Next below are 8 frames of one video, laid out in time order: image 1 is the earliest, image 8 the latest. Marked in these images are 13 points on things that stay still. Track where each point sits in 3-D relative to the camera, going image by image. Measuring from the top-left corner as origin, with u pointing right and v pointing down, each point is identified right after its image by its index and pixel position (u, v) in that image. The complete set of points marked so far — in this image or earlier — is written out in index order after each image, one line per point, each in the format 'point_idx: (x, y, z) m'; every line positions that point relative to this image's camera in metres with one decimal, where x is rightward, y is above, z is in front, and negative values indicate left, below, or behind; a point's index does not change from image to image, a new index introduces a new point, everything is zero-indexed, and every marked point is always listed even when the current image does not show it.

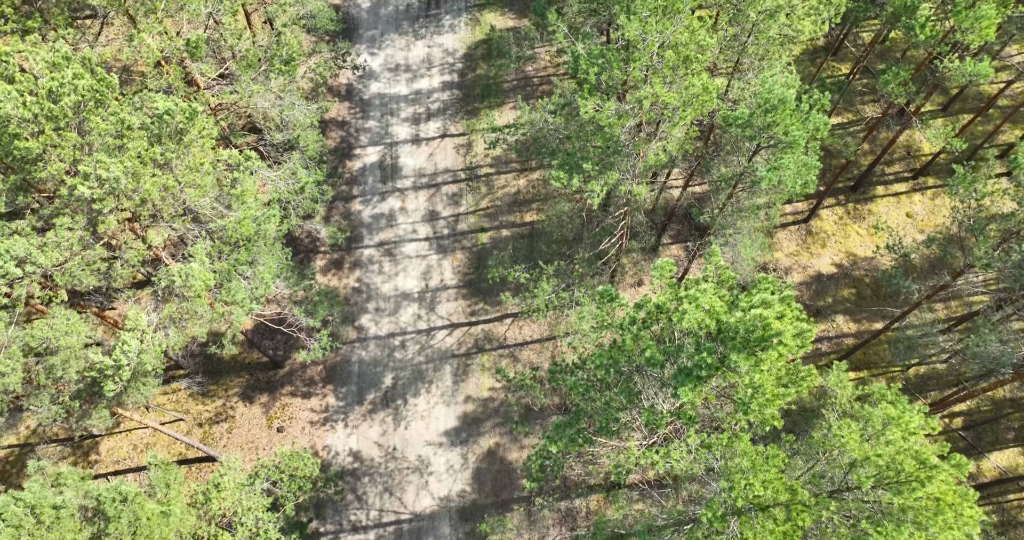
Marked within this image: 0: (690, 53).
0: (+3.1, +3.7, +12.3) m
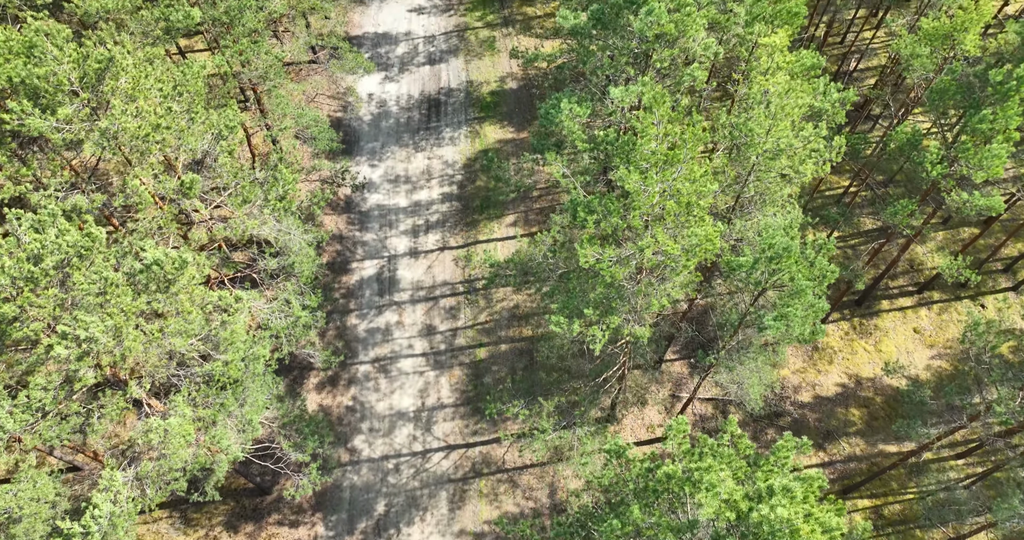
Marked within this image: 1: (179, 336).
0: (+3.1, +1.2, +12.0) m
1: (-5.7, -1.1, +12.2) m
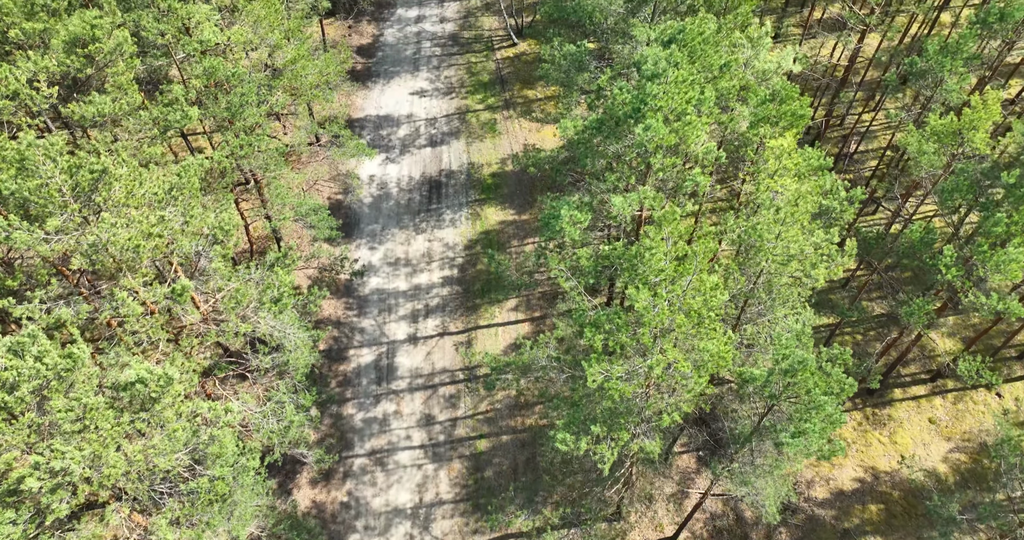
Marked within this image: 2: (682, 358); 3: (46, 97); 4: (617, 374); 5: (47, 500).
0: (+3.1, -0.7, +11.6) m
1: (-5.7, -3.0, +11.5) m
2: (+2.8, -1.4, +11.5) m
3: (-8.5, +3.2, +12.9) m
4: (+1.7, -1.7, +11.4) m
5: (-6.4, -3.2, +9.8) m
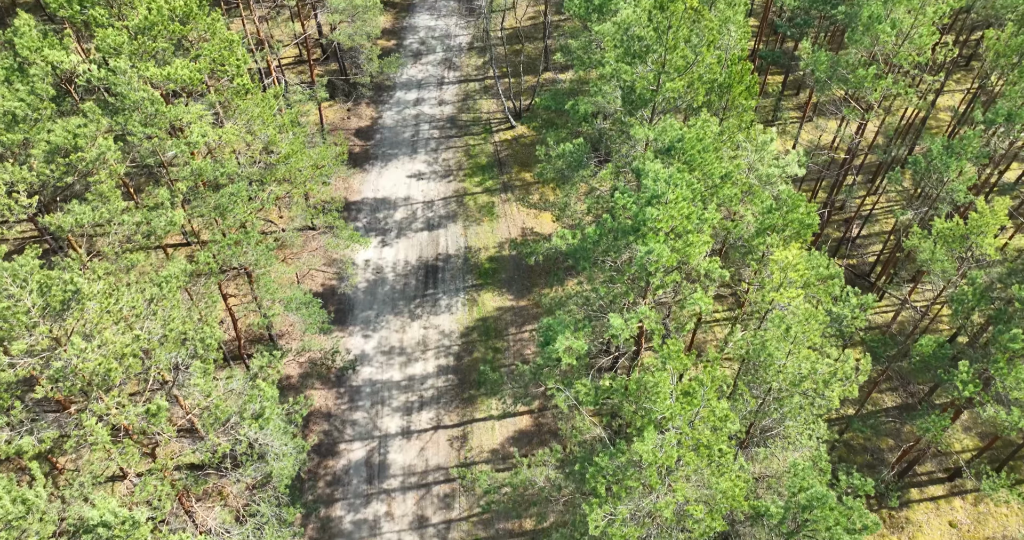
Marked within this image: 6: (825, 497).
0: (+3.0, -2.7, +10.7) m
1: (-5.8, -5.0, +10.5) m
2: (+2.7, -3.4, +10.6) m
3: (-8.6, +1.1, +12.4) m
4: (+1.6, -3.6, +10.5) m
5: (-6.5, -5.0, +8.8) m
6: (+4.8, -3.5, +10.9) m
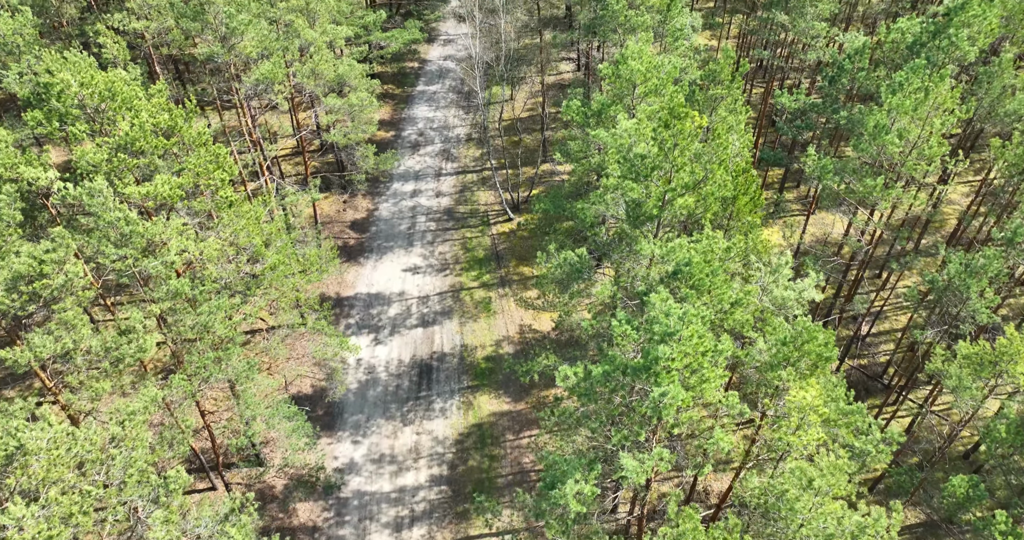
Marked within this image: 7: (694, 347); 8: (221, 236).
0: (+2.9, -4.8, +9.4) m
1: (-5.9, -7.0, +8.9) m
2: (+2.6, -5.5, +9.2) m
3: (-8.7, -1.2, +11.5) m
4: (+1.5, -5.7, +9.1) m
5: (-6.6, -6.9, +7.2) m
6: (+4.7, -5.6, +9.5) m
7: (+3.1, -1.2, +11.8) m
8: (-7.0, +0.8, +16.9) m
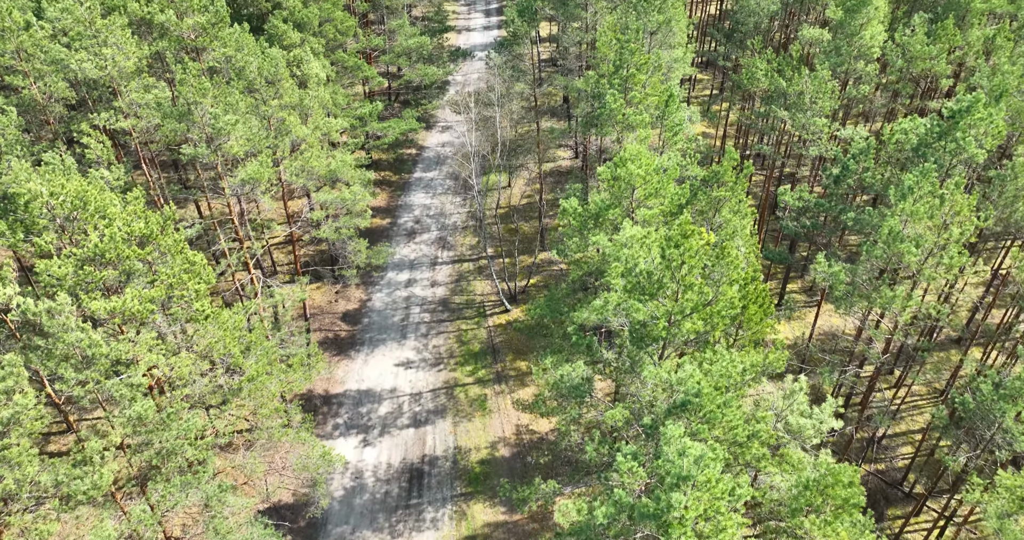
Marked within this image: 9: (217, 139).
0: (+2.8, -6.6, +7.8) m
1: (-6.0, -8.8, +7.1) m
2: (+2.5, -7.2, +7.5) m
3: (-8.8, -3.2, +10.2) m
4: (+1.4, -7.4, +7.4) m
5: (-6.8, -8.5, +5.4) m
6: (+4.6, -7.4, +7.8) m
7: (+2.9, -3.3, +10.6) m
8: (-7.1, -1.8, +15.8) m
9: (-8.2, +3.6, +19.6) m
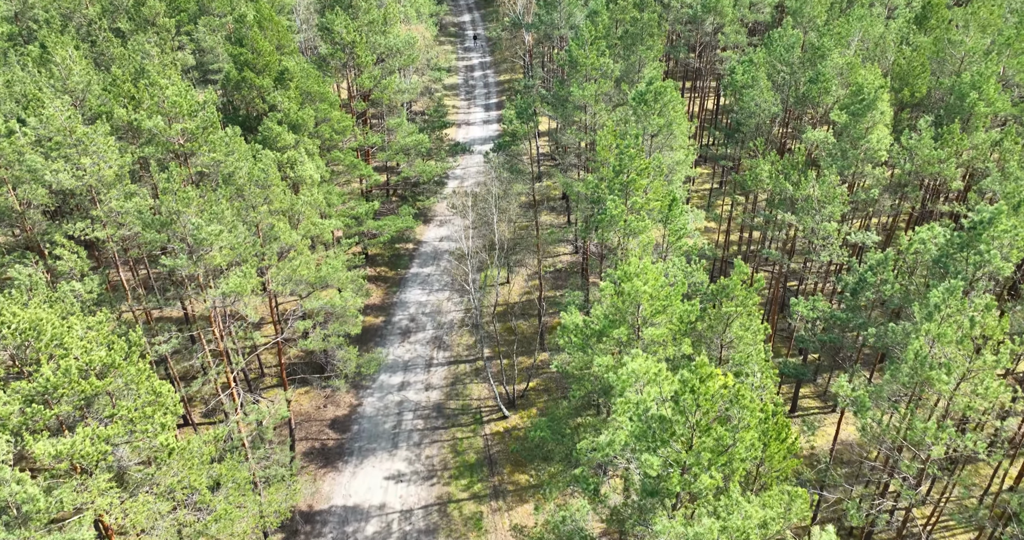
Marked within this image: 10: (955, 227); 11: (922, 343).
0: (+2.7, -8.3, +5.7) m
1: (-6.1, -10.4, +4.7) m
2: (+2.4, -8.9, +5.4) m
3: (-8.9, -5.2, +8.5) m
4: (+1.3, -9.1, +5.2) m
5: (-6.8, -9.9, +3.1) m
6: (+4.5, -9.1, +5.6) m
7: (+2.9, -5.3, +8.8) m
8: (-7.2, -4.4, +14.2) m
9: (-8.2, +0.5, +18.6) m
10: (+11.7, +1.1, +18.6) m
11: (+9.0, -1.6, +15.4) m
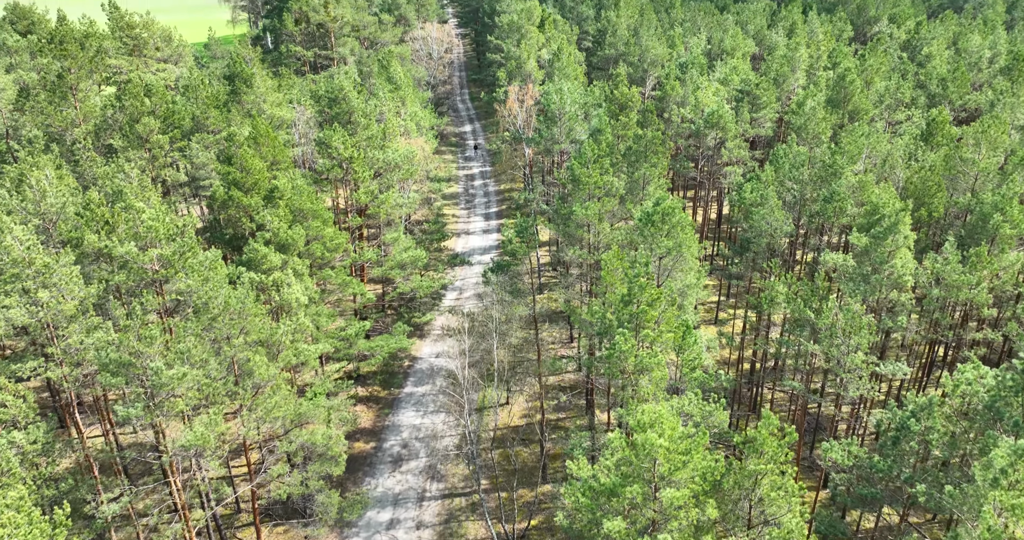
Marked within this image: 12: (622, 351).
0: (+2.7, -9.8, +2.7) m
1: (-6.1, -11.7, +1.4) m
2: (+2.4, -10.4, +2.2) m
3: (-8.9, -7.1, +5.8) m
4: (+1.3, -10.5, +2.0) m
5: (-6.9, -11.0, -0.1) m
6: (+4.5, -10.6, +2.5) m
7: (+2.8, -7.3, +6.2) m
8: (-7.2, -7.1, +11.7) m
9: (-8.3, -2.9, +16.6) m
10: (+11.6, -2.3, +16.7) m
11: (+8.9, -4.6, +13.2) m
12: (+3.0, -2.2, +19.5) m
